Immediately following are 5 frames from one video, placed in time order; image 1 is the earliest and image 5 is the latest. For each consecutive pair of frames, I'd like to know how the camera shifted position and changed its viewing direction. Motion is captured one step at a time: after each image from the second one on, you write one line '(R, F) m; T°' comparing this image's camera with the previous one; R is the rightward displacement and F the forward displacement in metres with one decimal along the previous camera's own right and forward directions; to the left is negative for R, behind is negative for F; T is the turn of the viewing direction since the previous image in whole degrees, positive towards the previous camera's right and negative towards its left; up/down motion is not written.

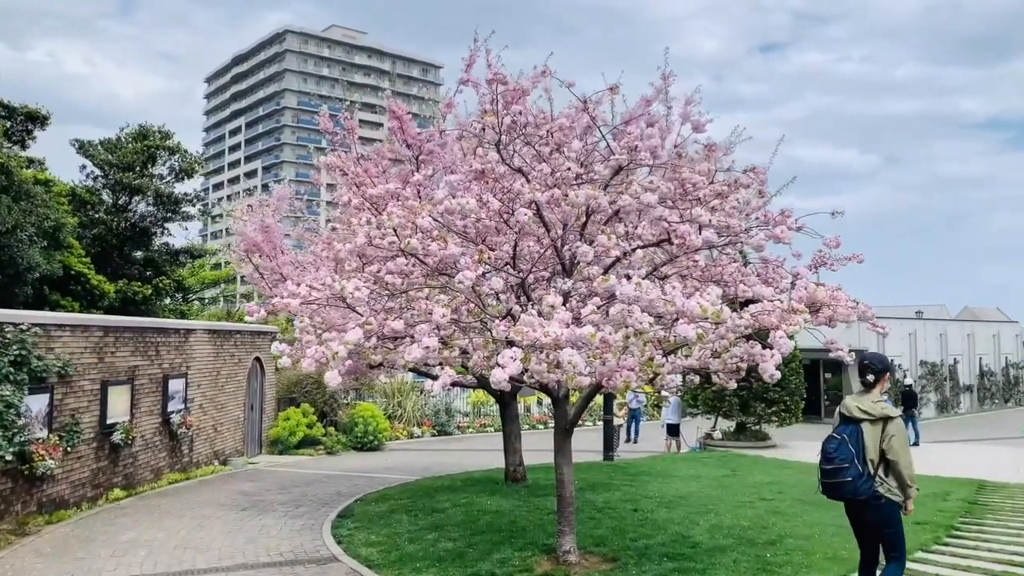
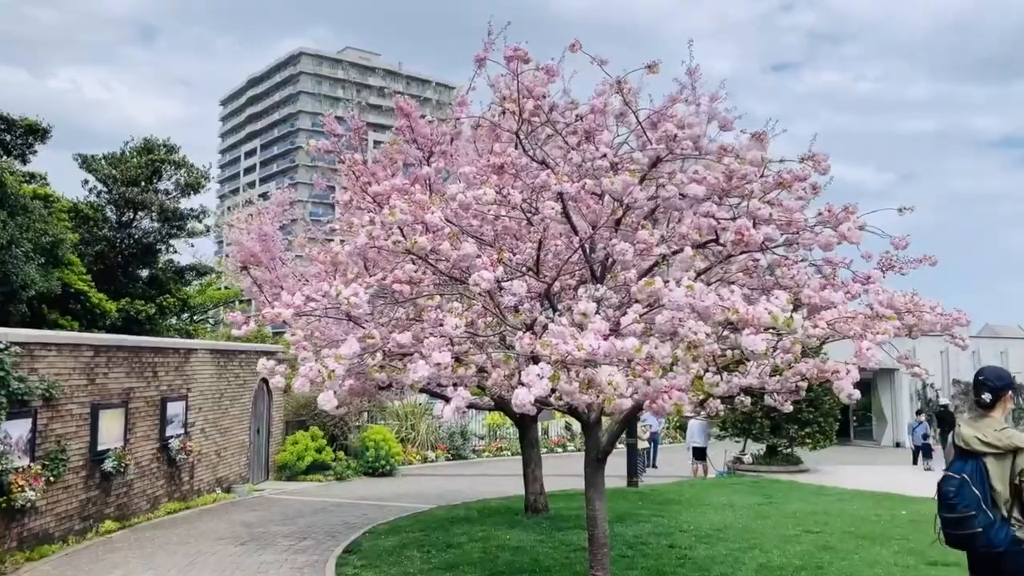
(-0.1, +0.9) m; -1°
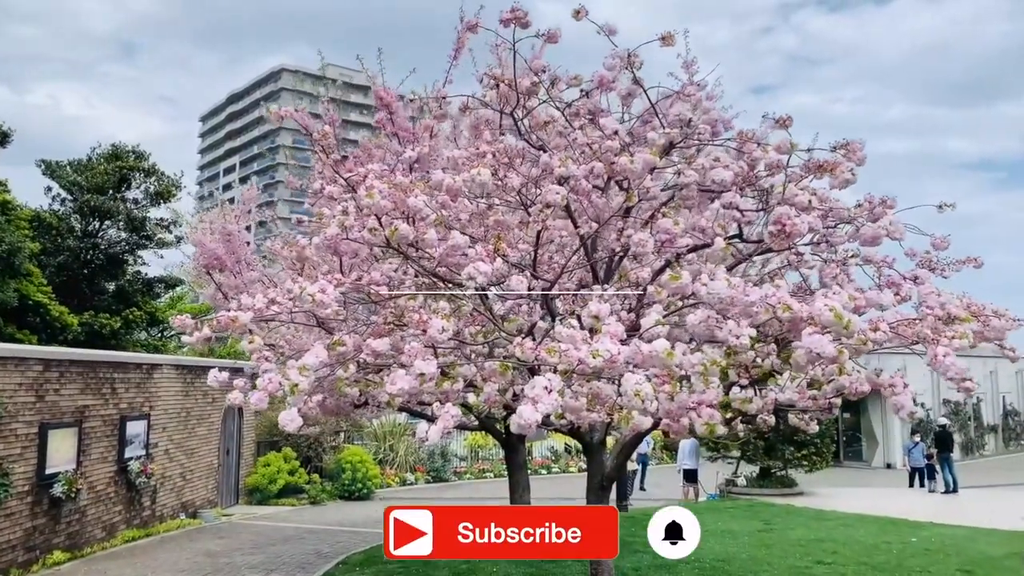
(-0.1, +0.8) m; +1°
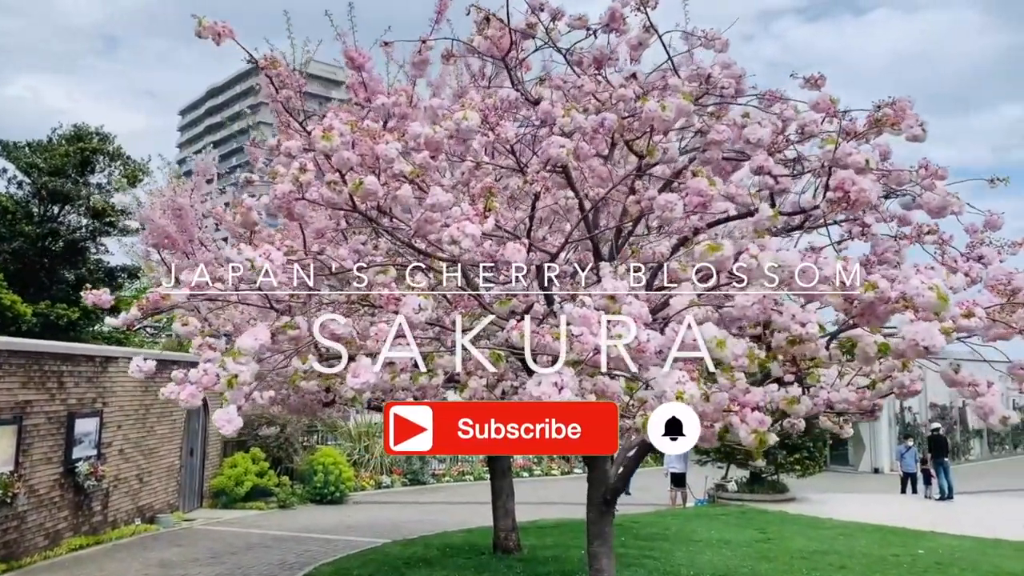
(-0.1, +0.9) m; +1°
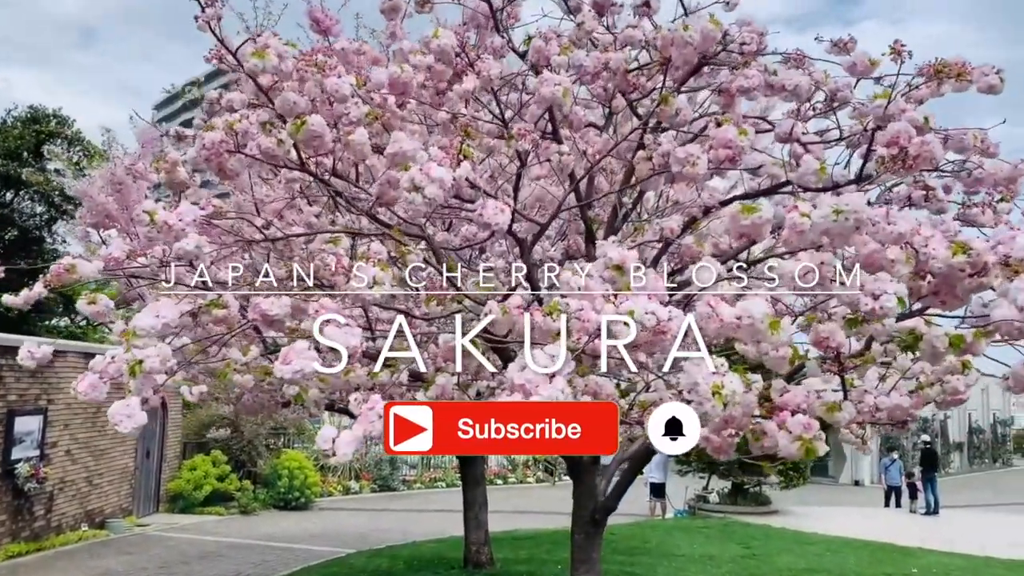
(0.0, +0.7) m; +2°
